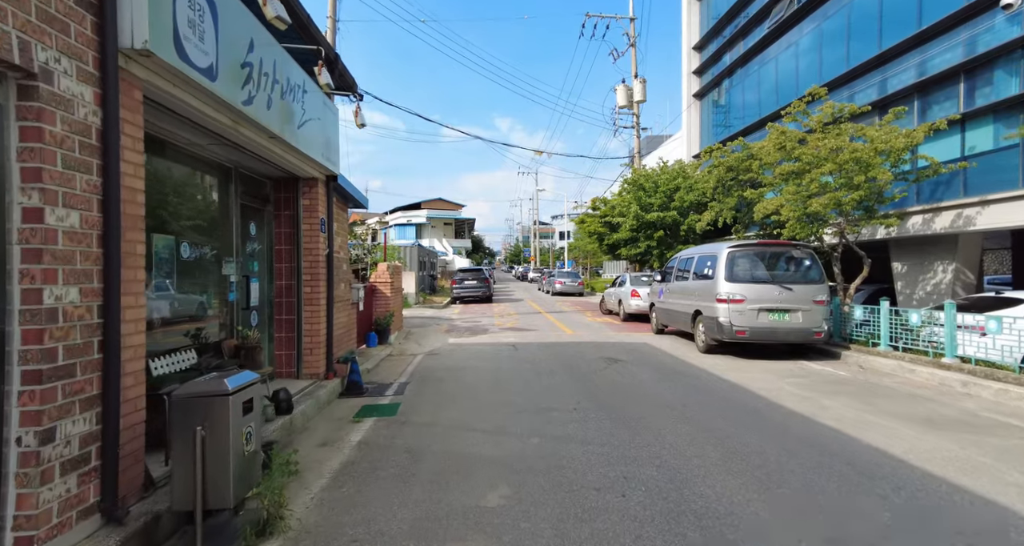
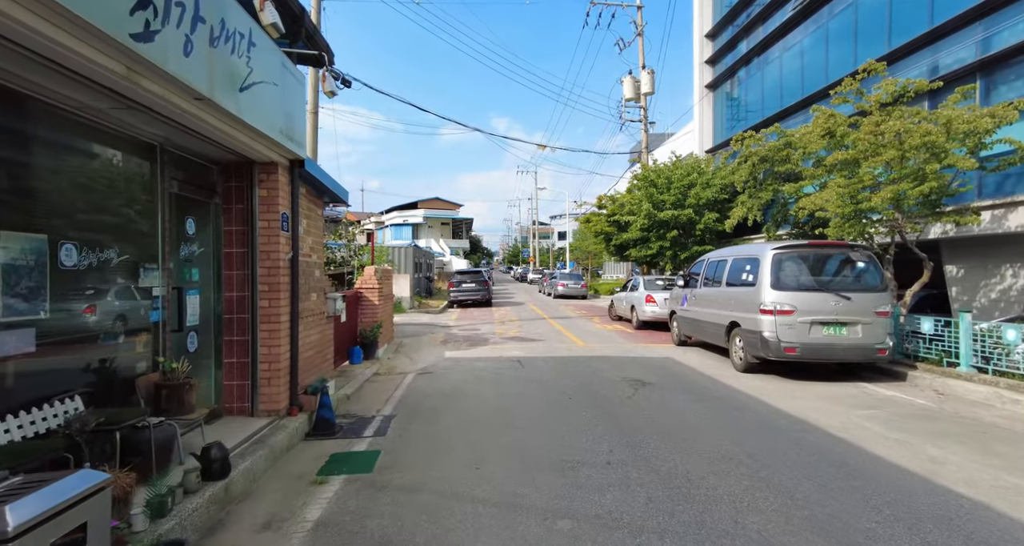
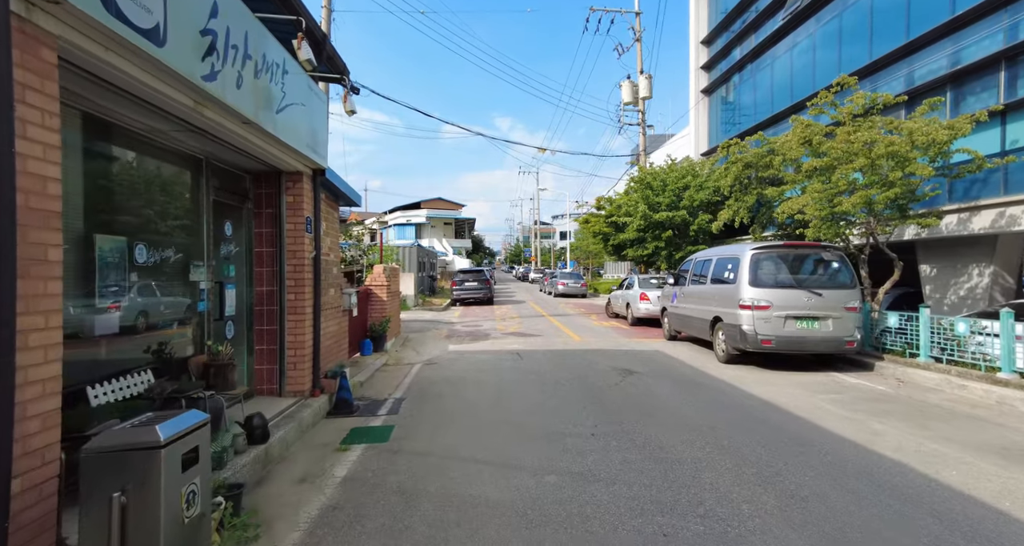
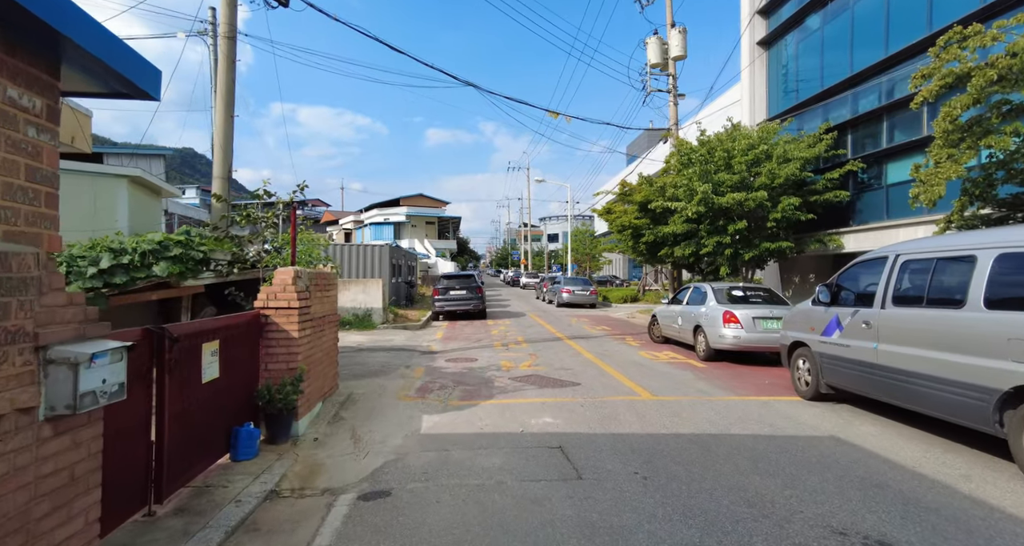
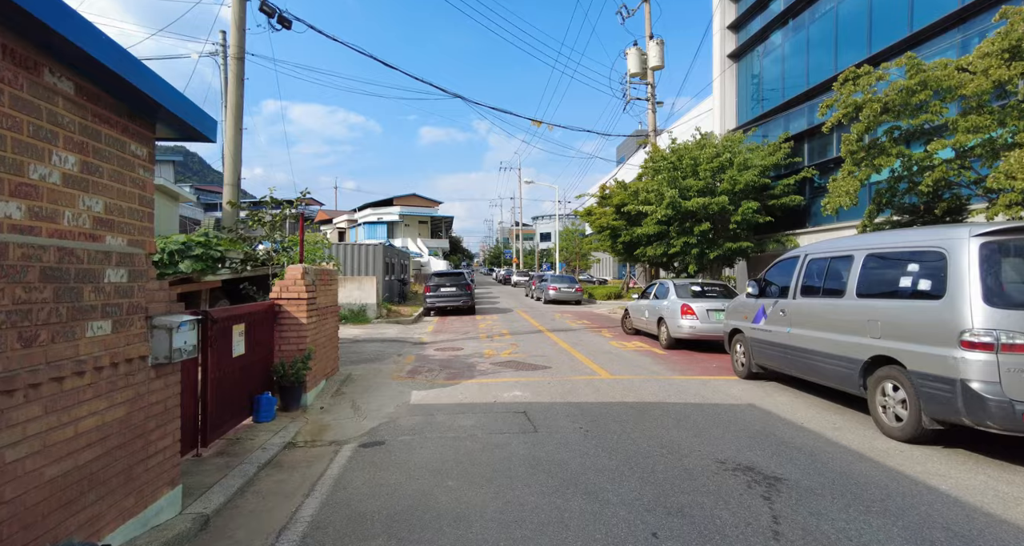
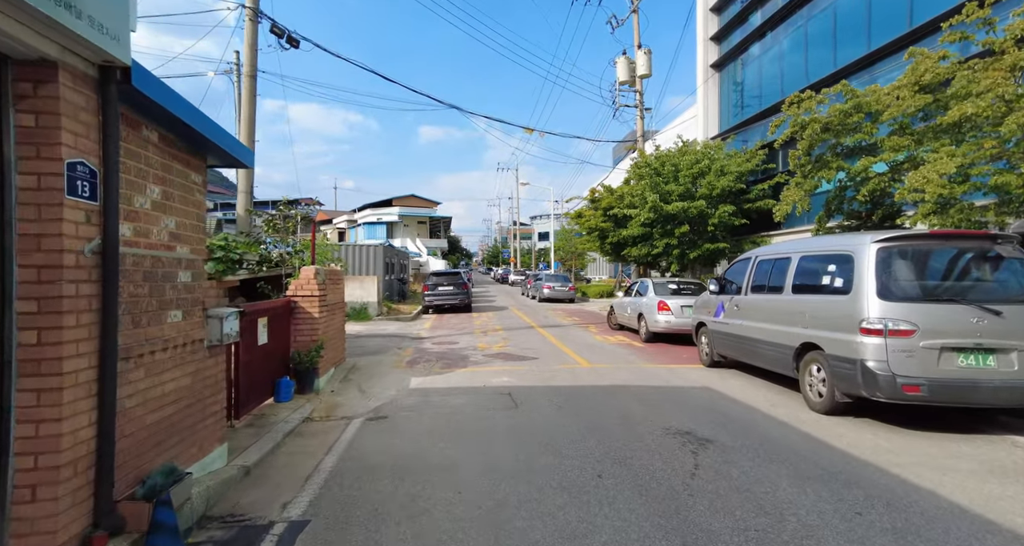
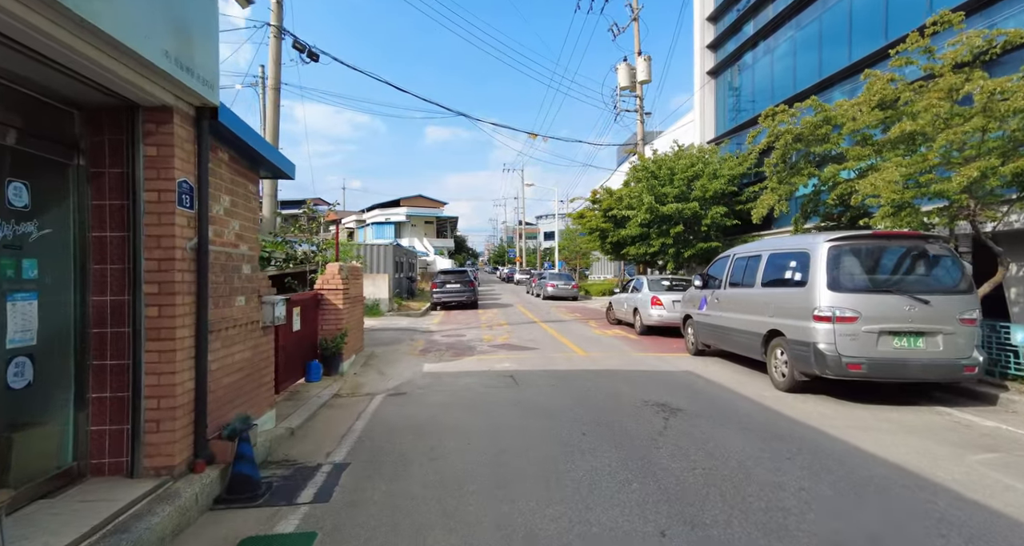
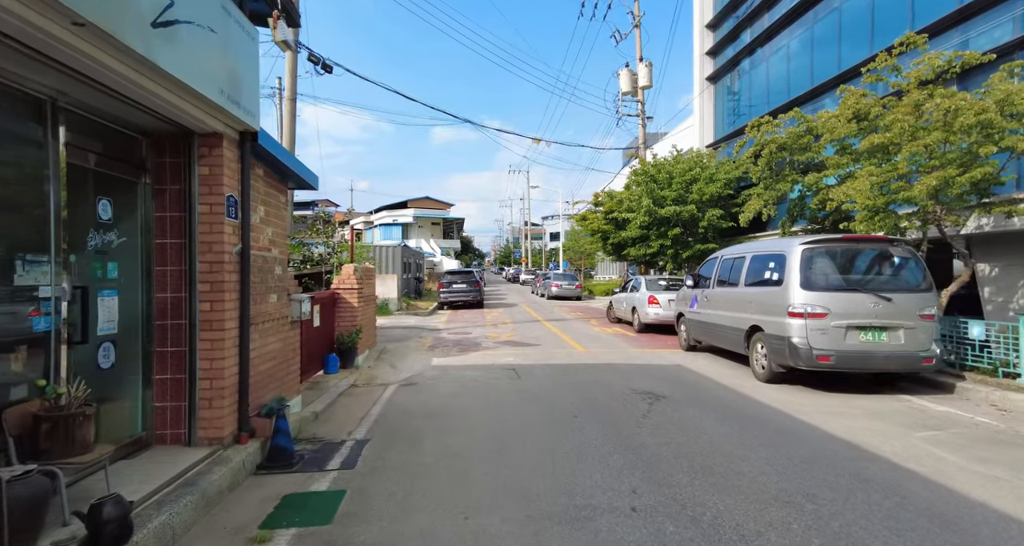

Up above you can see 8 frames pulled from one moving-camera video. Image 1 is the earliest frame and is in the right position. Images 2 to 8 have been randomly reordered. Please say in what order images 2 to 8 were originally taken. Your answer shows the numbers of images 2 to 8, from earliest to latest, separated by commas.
3, 2, 8, 7, 6, 5, 4
